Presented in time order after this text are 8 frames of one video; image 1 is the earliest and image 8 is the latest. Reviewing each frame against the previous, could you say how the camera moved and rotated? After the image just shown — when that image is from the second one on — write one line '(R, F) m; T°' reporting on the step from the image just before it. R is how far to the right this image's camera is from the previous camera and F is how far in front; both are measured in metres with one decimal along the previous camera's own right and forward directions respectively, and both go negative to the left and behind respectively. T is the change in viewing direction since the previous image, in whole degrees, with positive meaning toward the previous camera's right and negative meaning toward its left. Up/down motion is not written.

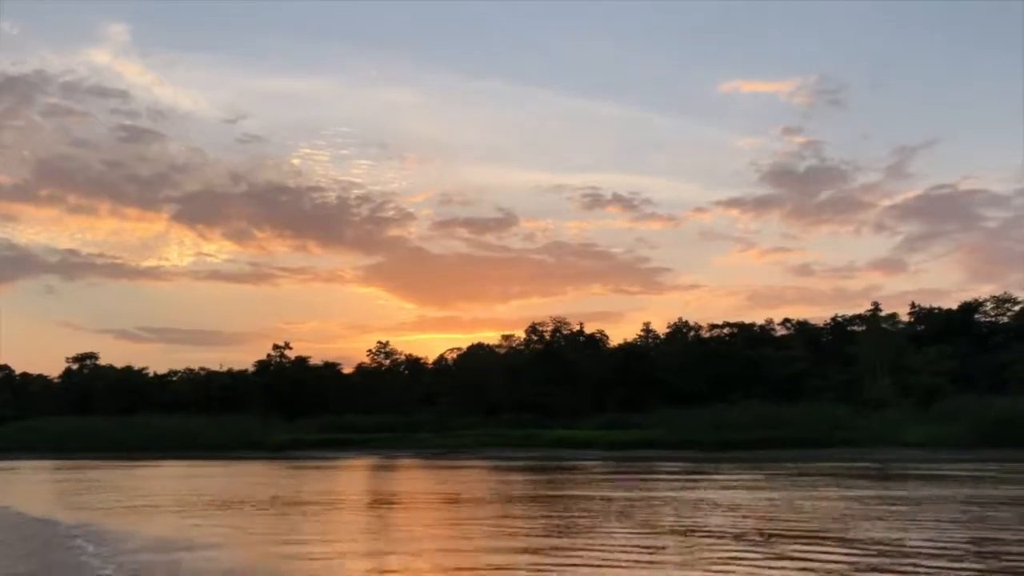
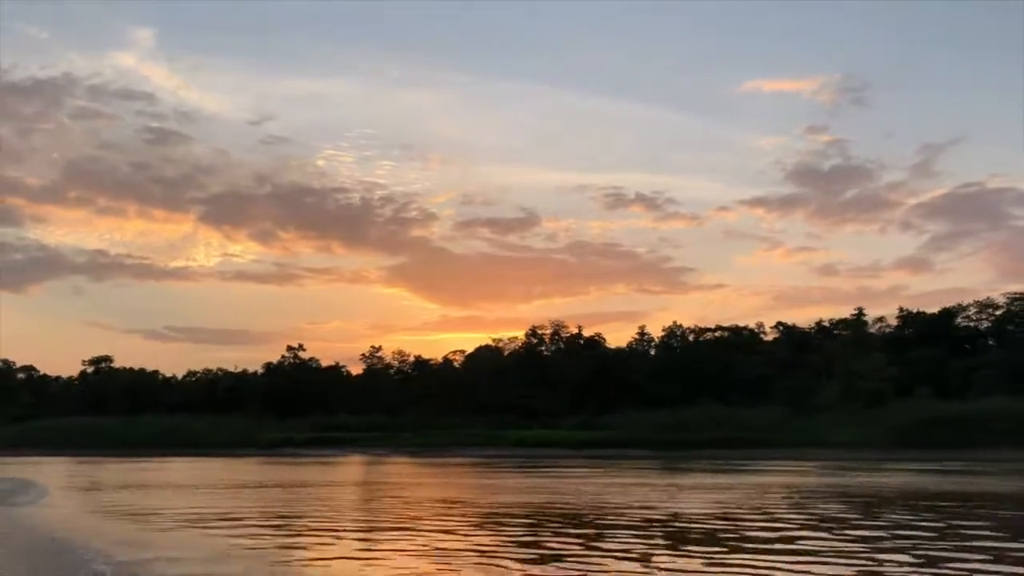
(+3.0, -4.4) m; -1°
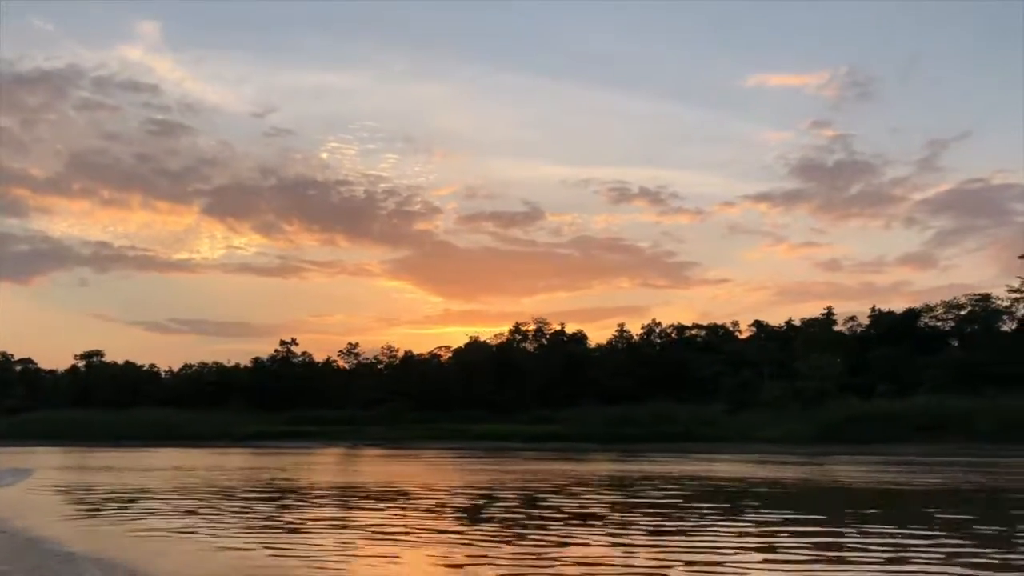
(+2.7, -3.6) m; 0°
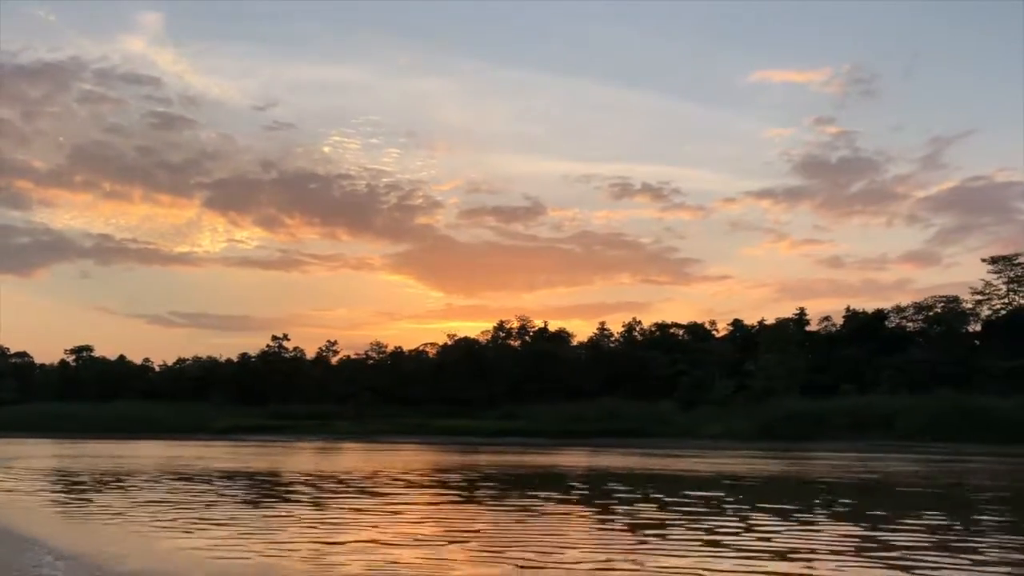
(+2.4, -3.0) m; 0°
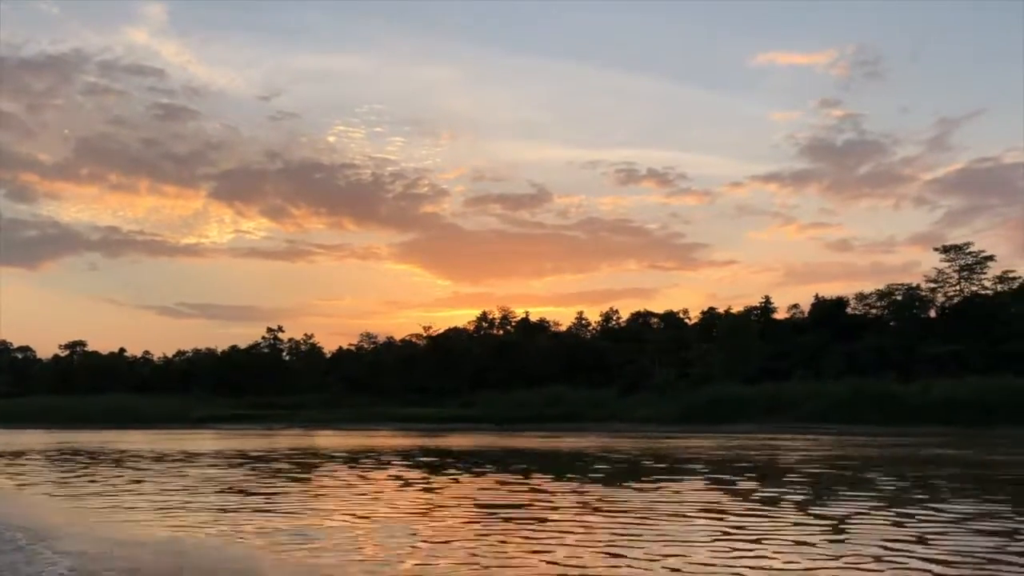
(+3.7, -4.8) m; 0°
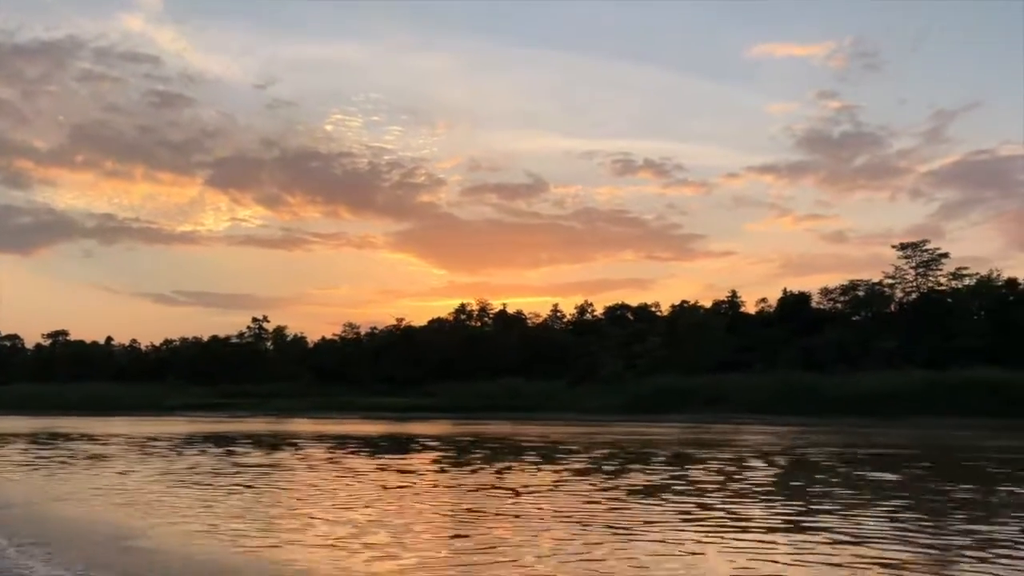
(+2.7, -3.2) m; 0°
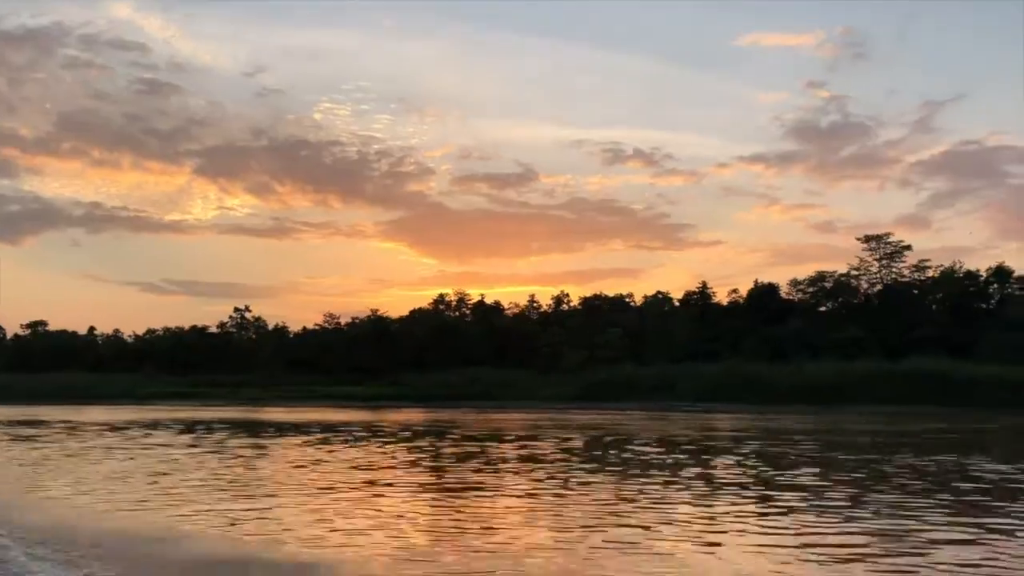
(+1.9, -2.0) m; +1°
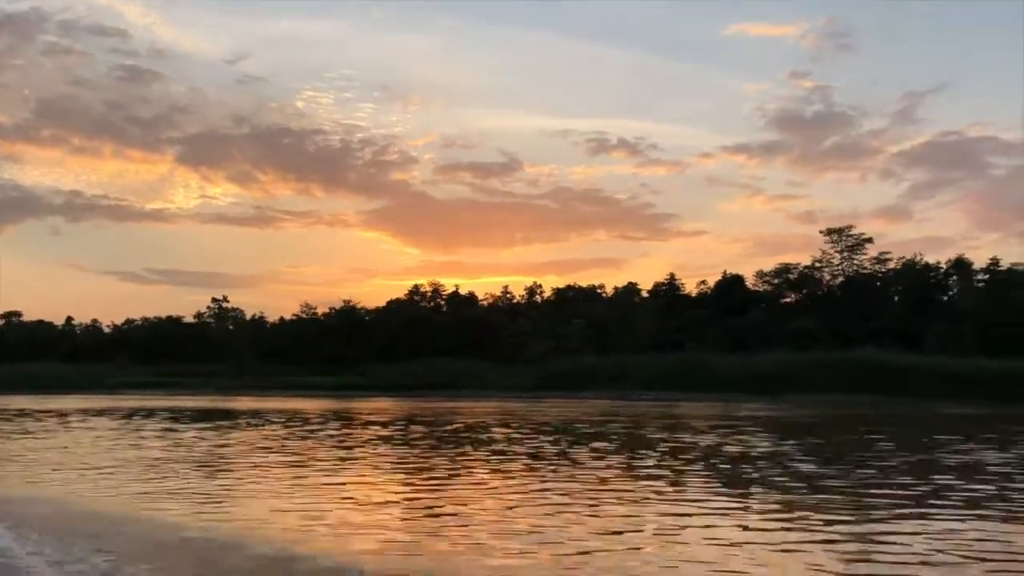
(+1.5, -2.0) m; +1°
